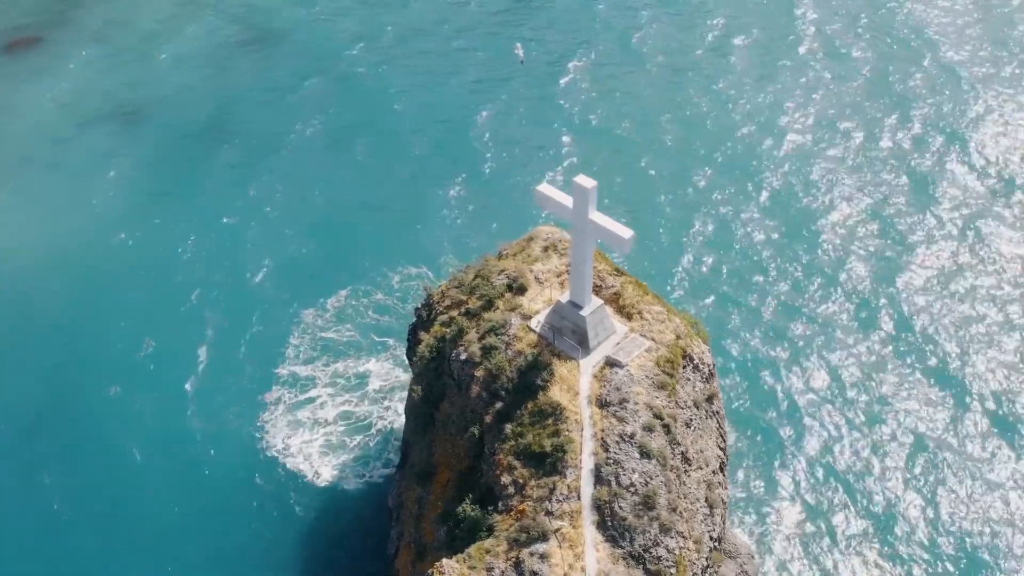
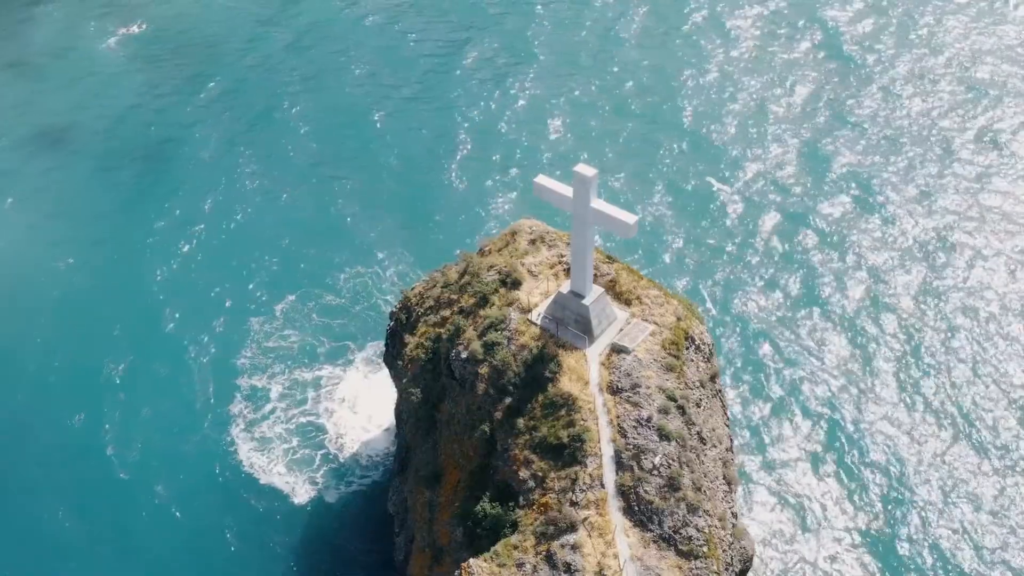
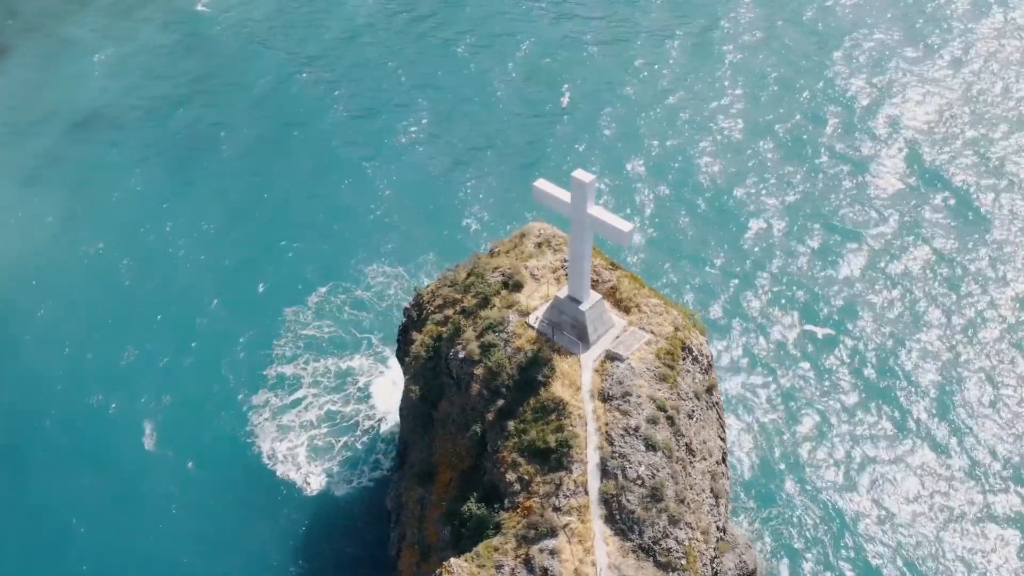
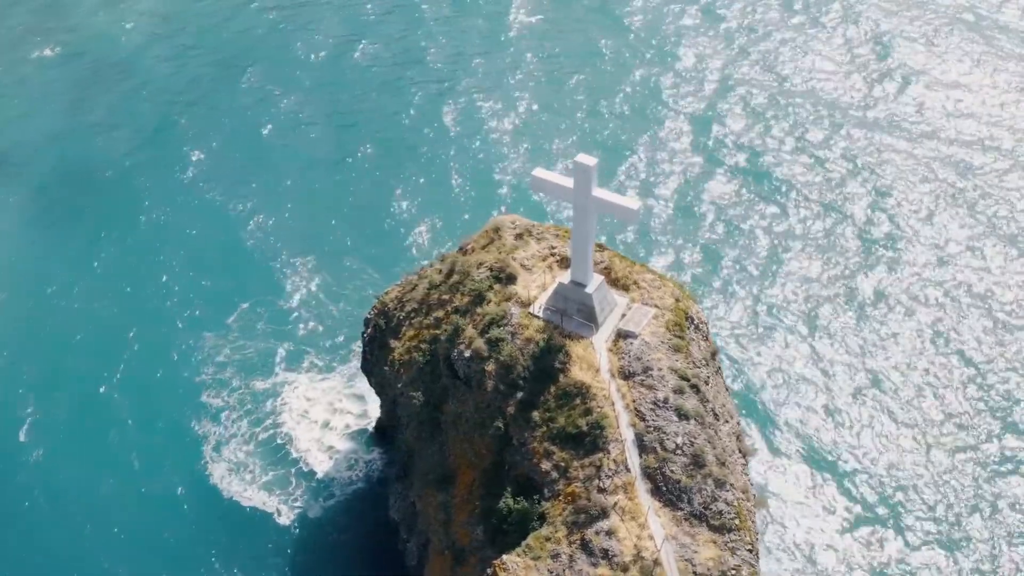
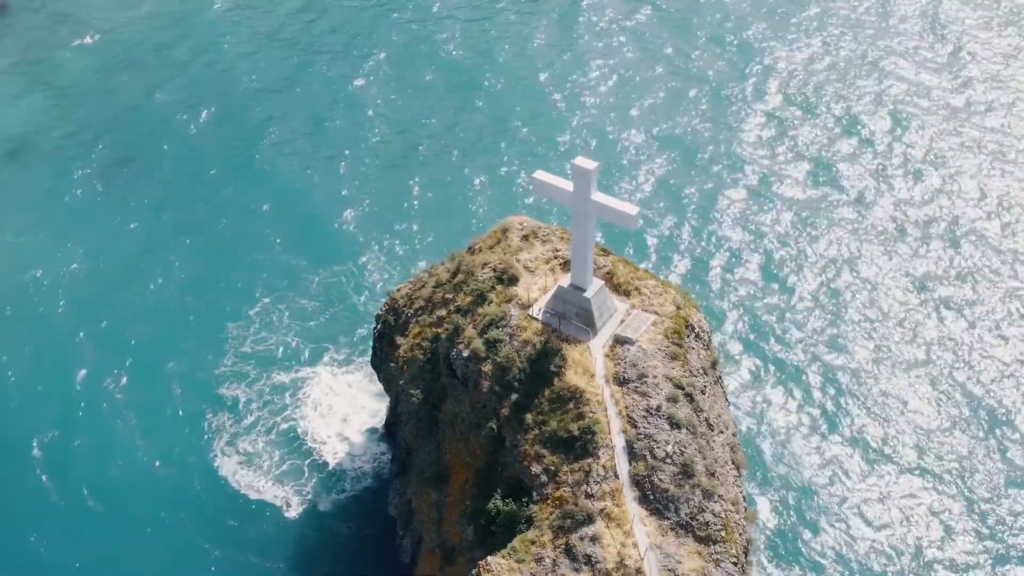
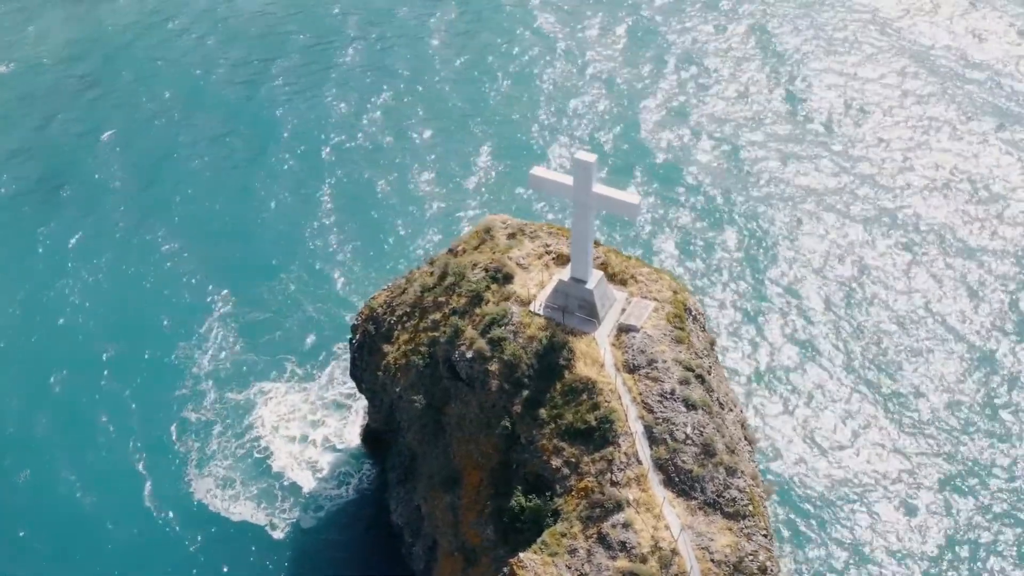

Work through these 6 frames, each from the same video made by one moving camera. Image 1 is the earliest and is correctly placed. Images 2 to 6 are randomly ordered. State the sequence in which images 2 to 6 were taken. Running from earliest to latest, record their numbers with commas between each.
3, 2, 5, 4, 6
